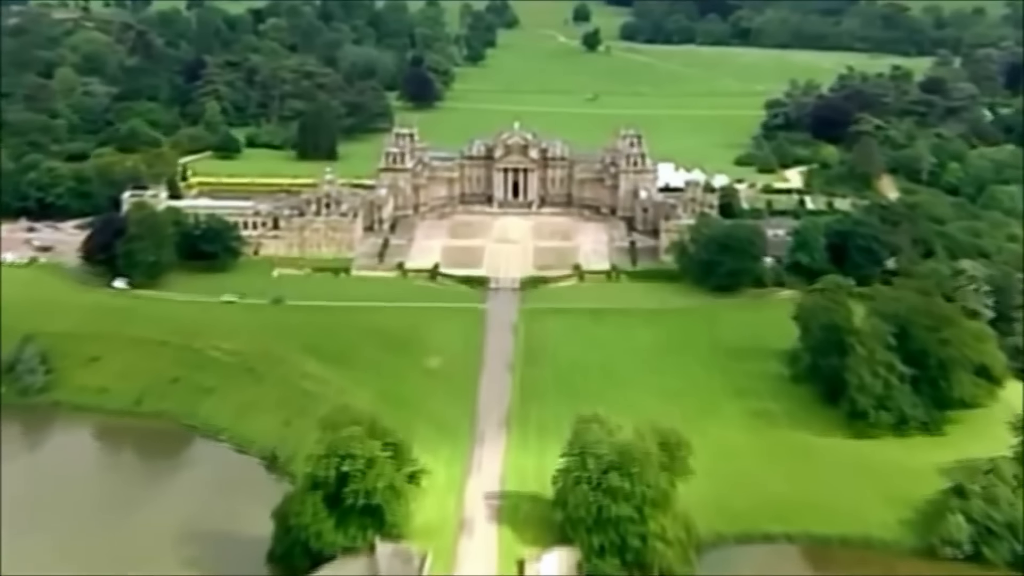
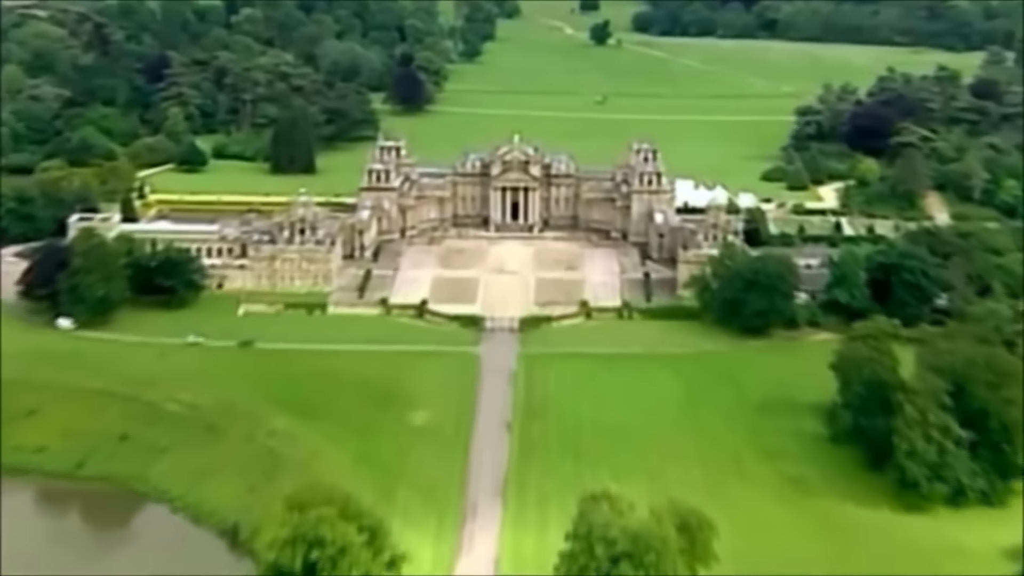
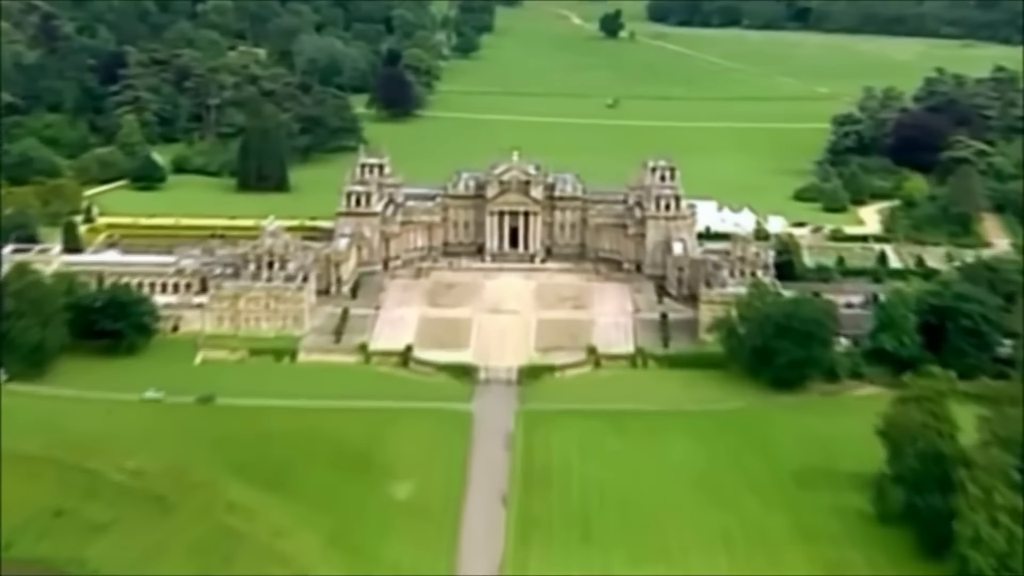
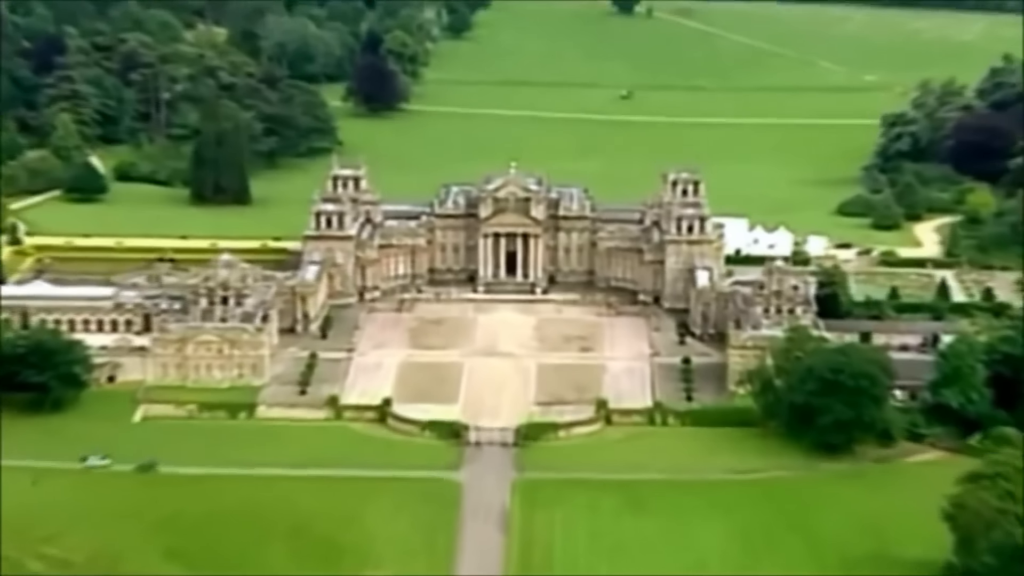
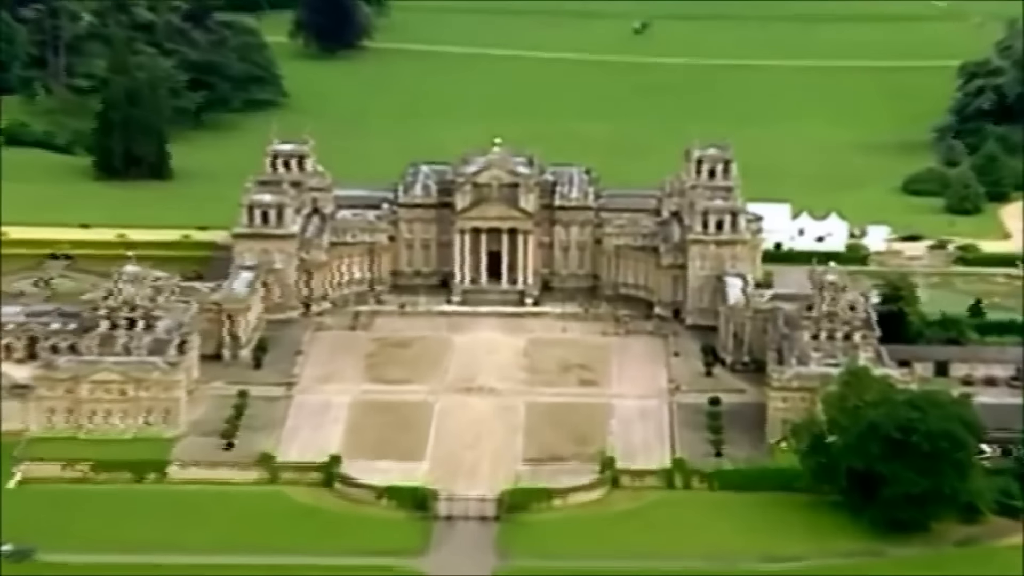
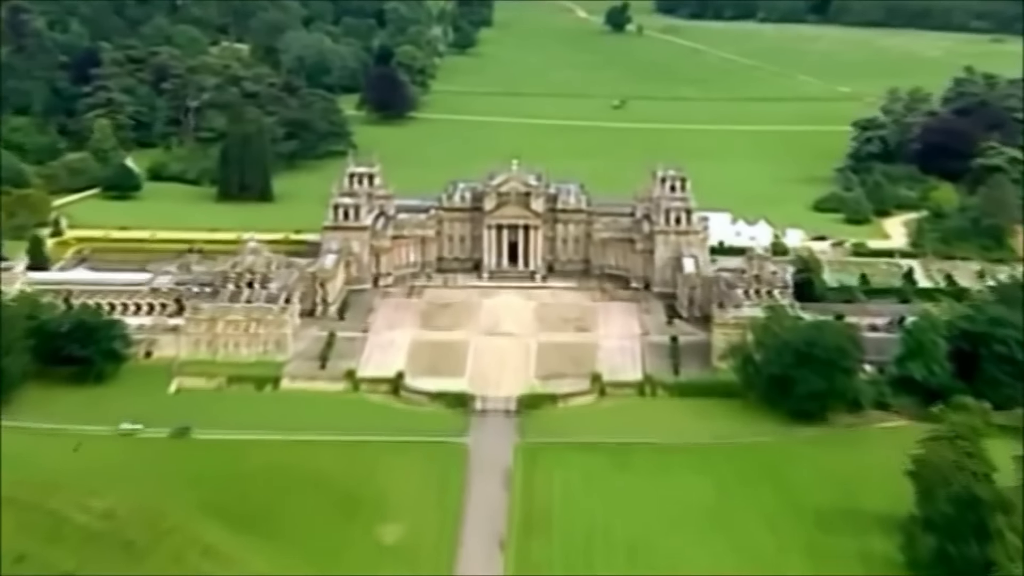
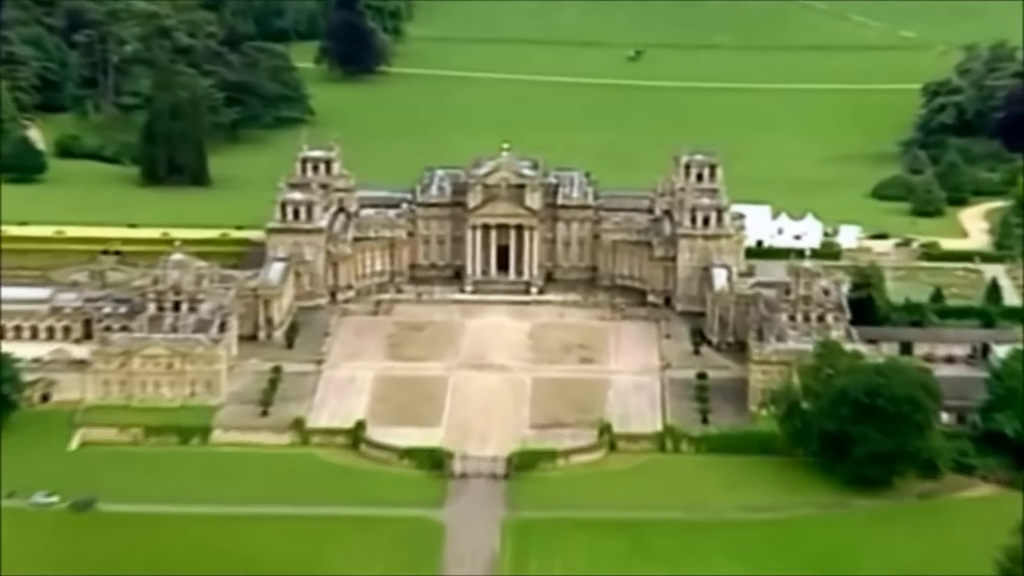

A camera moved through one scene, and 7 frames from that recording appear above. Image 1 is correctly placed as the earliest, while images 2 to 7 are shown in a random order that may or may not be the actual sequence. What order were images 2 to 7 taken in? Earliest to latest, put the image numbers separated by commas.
2, 3, 6, 4, 7, 5
